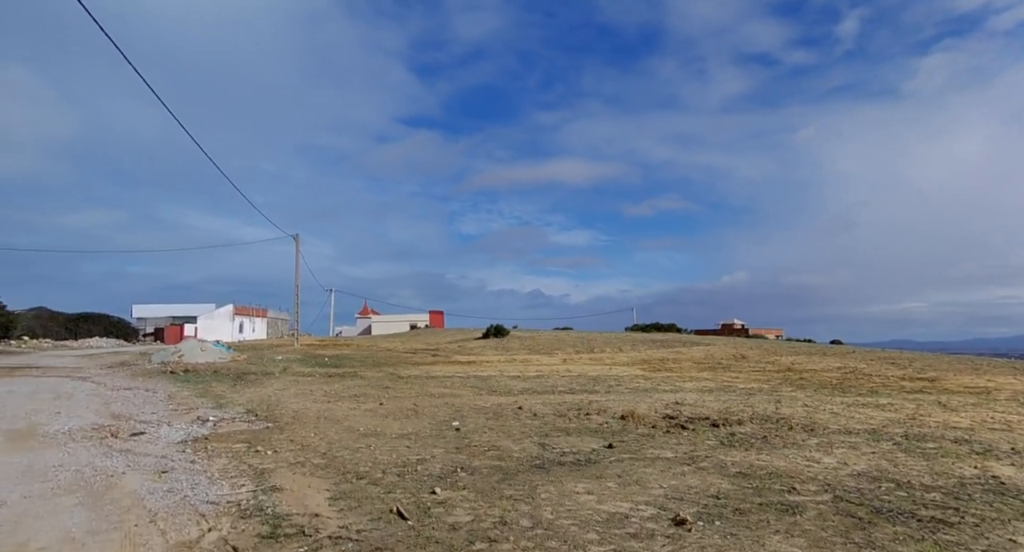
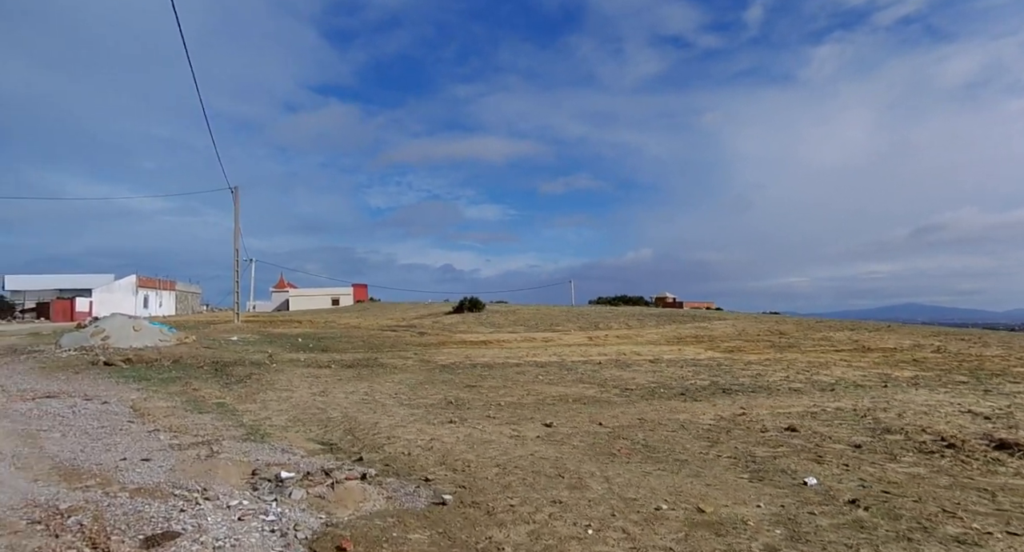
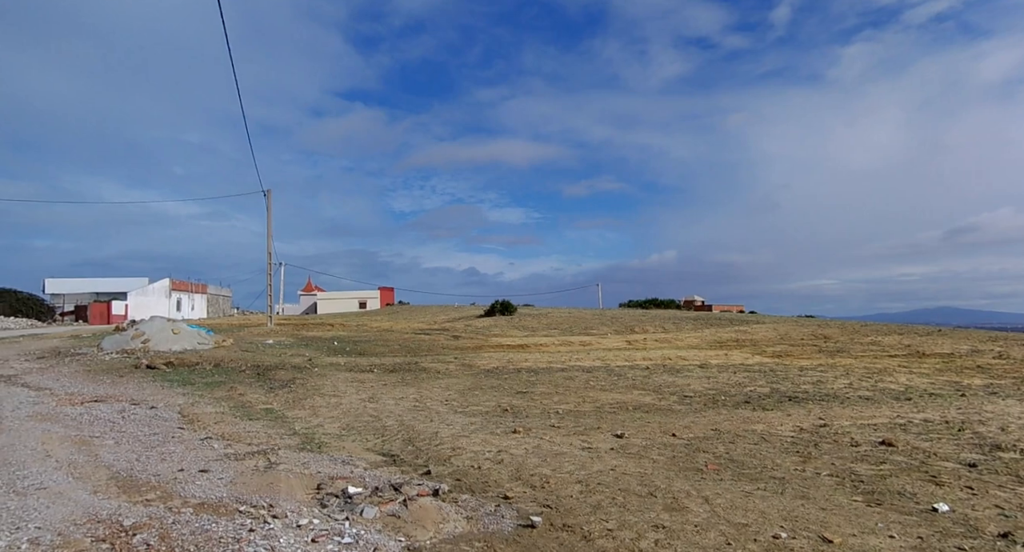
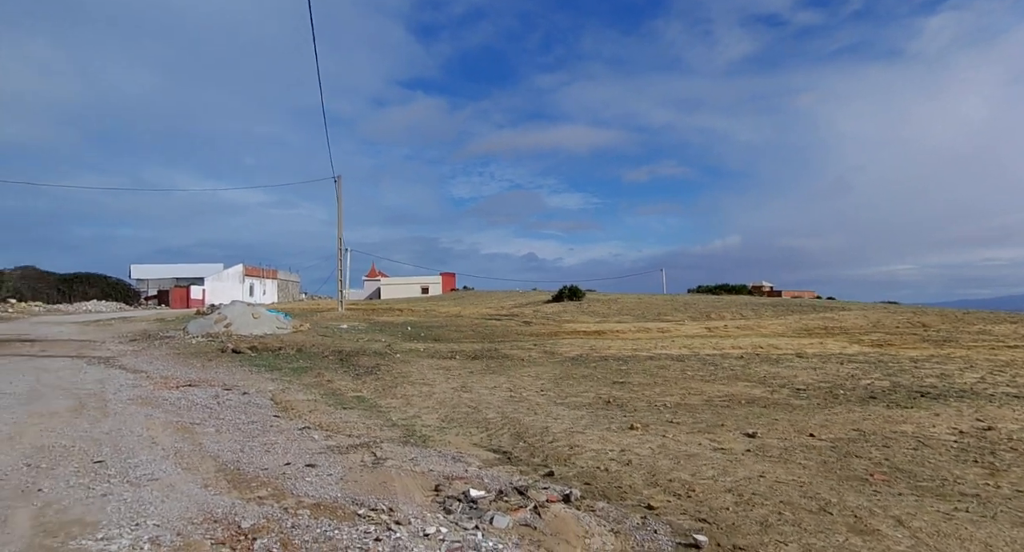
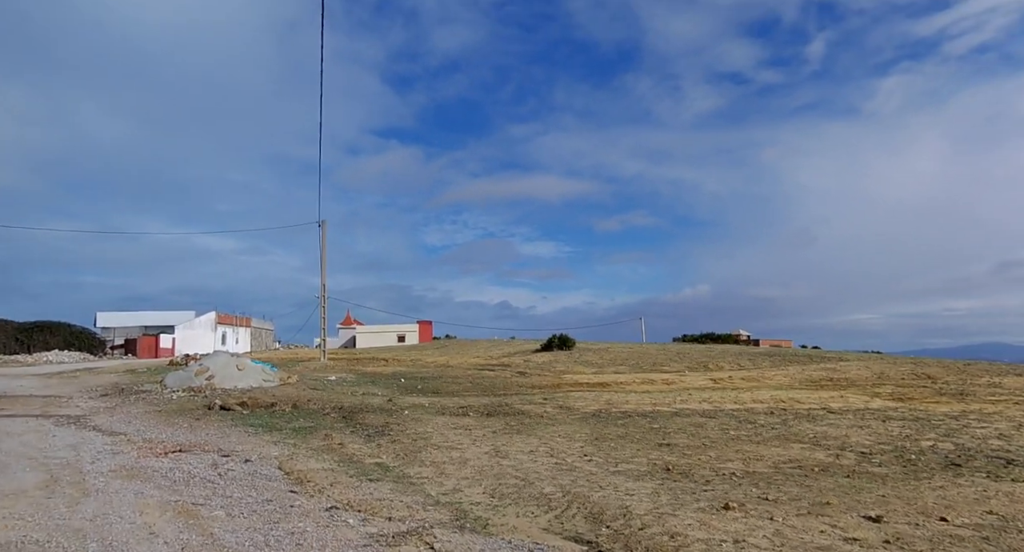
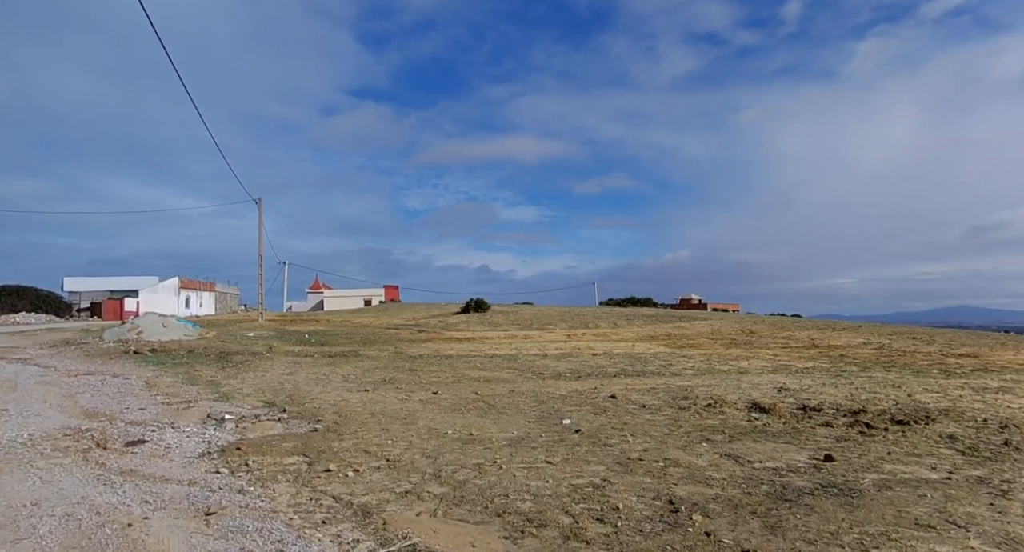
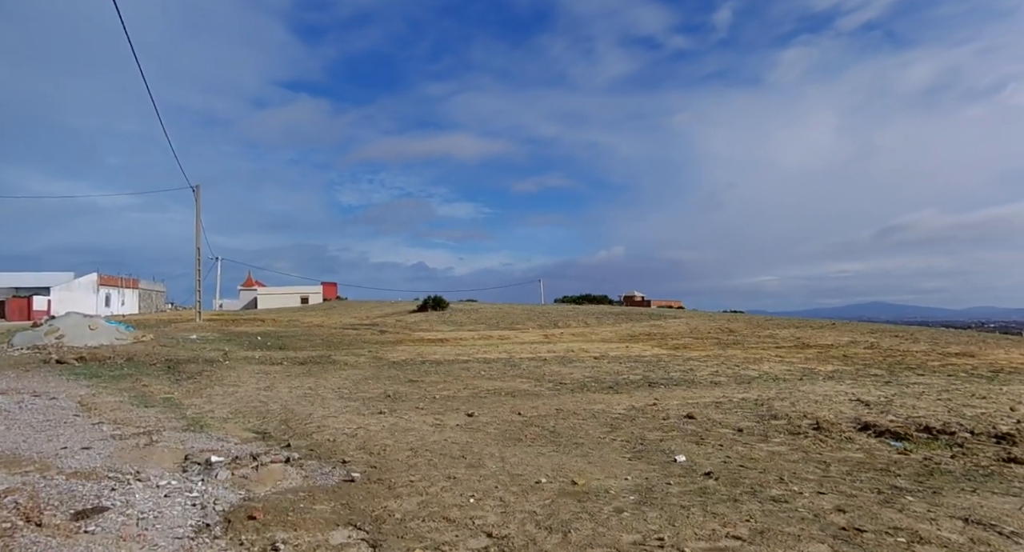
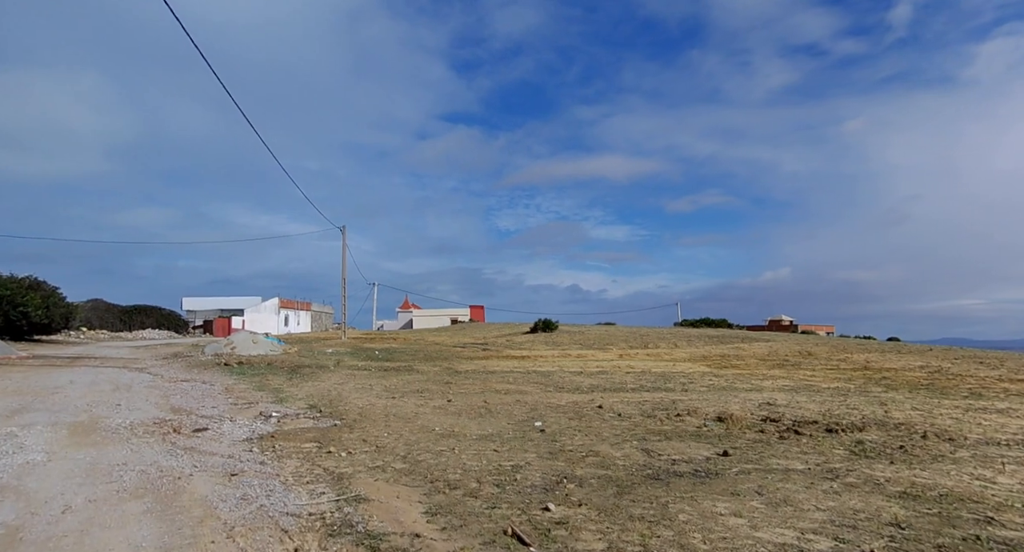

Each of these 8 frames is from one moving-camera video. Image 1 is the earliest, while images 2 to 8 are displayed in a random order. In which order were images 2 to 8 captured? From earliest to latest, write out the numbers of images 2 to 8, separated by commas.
8, 6, 7, 2, 3, 4, 5
